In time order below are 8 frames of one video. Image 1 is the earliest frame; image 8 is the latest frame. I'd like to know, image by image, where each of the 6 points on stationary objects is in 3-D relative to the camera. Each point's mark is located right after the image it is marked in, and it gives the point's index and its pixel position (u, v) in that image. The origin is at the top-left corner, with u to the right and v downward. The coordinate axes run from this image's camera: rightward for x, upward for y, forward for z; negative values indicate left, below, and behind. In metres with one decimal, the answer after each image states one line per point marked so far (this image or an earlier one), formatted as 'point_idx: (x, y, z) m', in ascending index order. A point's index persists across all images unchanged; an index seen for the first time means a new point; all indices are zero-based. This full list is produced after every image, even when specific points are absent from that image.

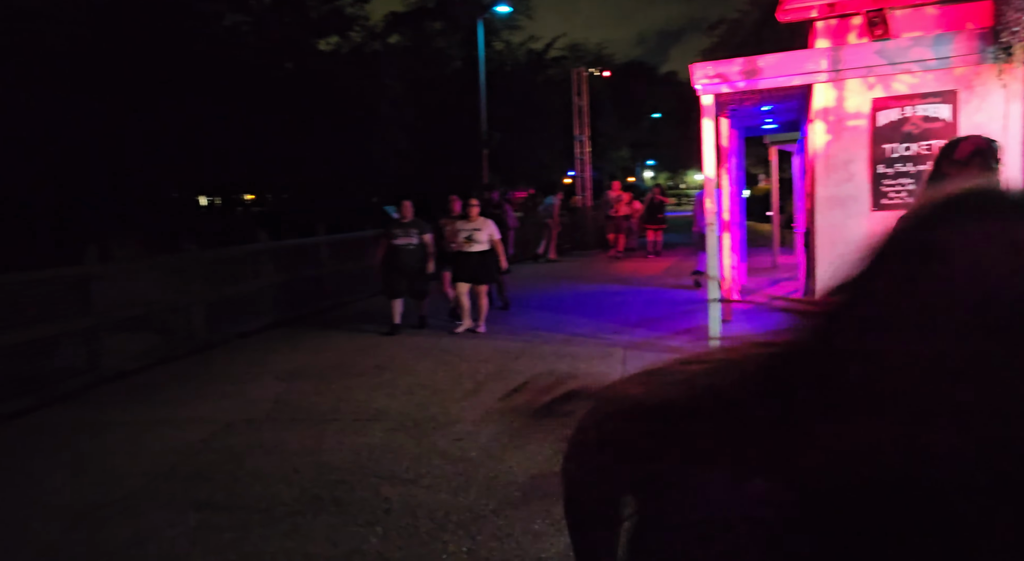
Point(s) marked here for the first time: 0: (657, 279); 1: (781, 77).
0: (+3.0, 0.0, +17.1) m
1: (+2.6, +2.0, +7.9) m
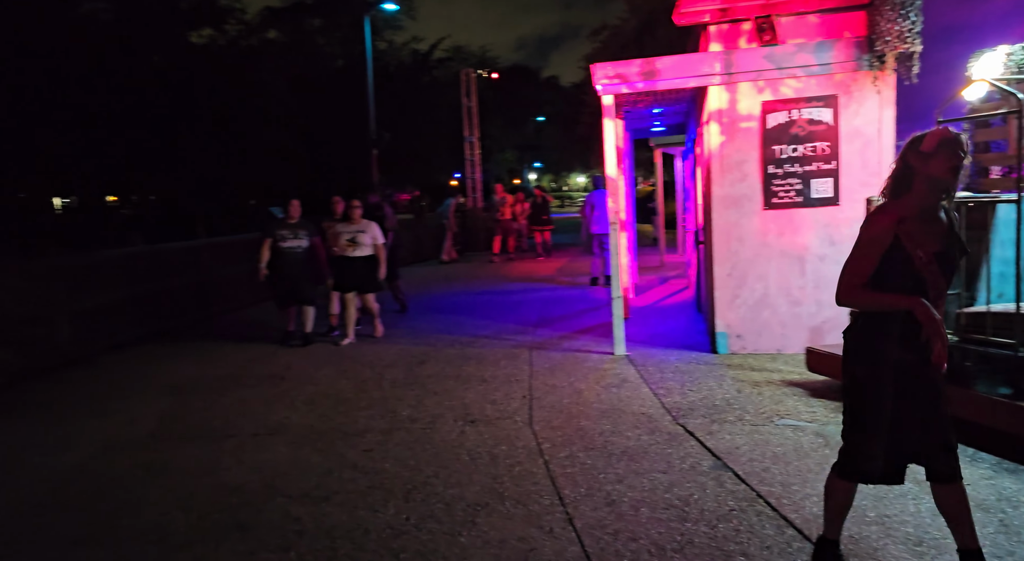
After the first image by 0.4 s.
0: (+0.7, 0.0, +17.2) m
1: (+1.6, +2.0, +8.0) m
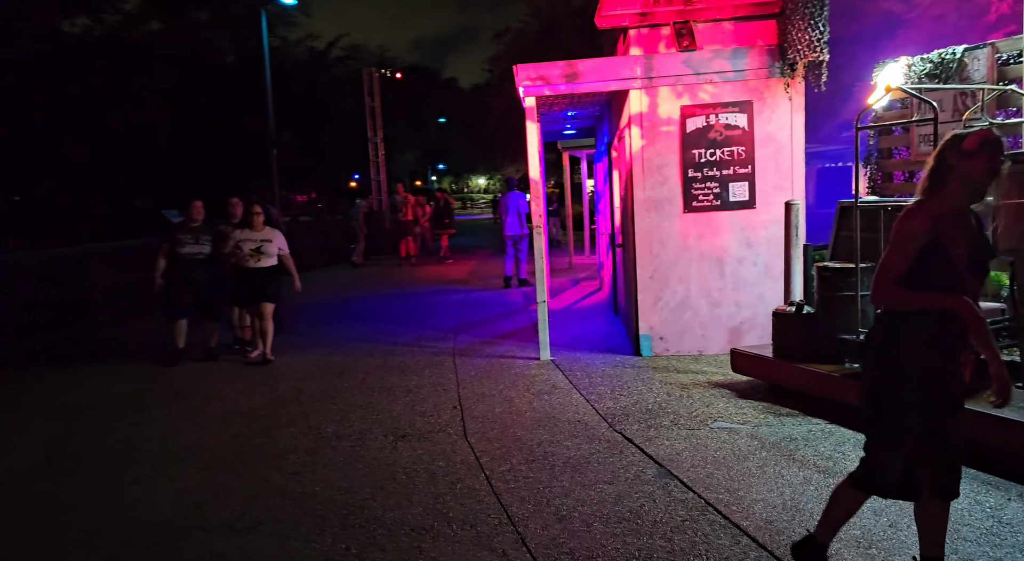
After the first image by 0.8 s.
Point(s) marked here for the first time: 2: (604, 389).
0: (-1.1, -0.1, +17.0) m
1: (+0.9, +2.0, +8.0) m
2: (+0.8, -0.9, +7.0) m
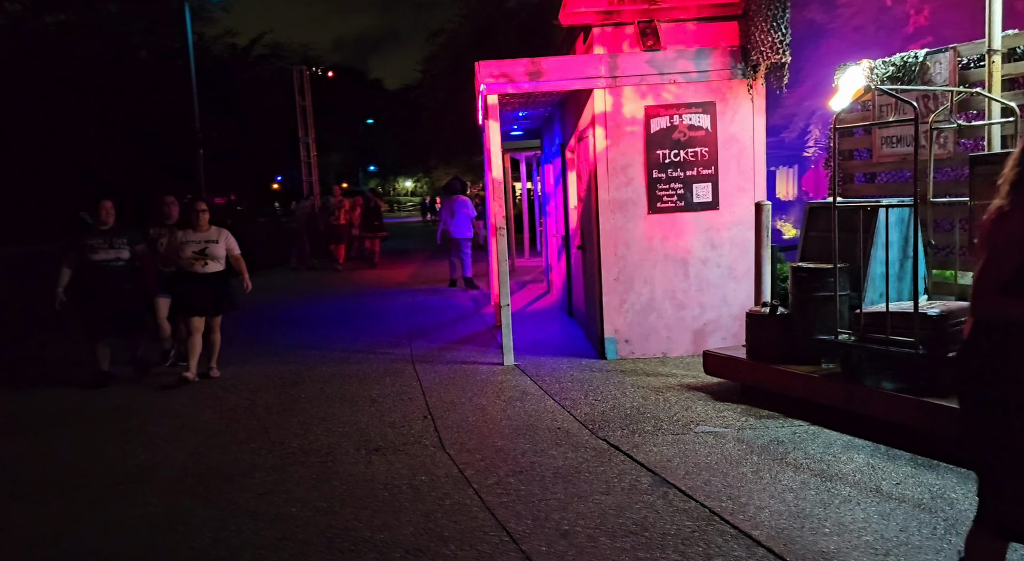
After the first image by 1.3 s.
0: (-2.3, -0.1, +16.7) m
1: (+0.5, +1.9, +7.9) m
2: (+0.6, -1.0, +6.9) m
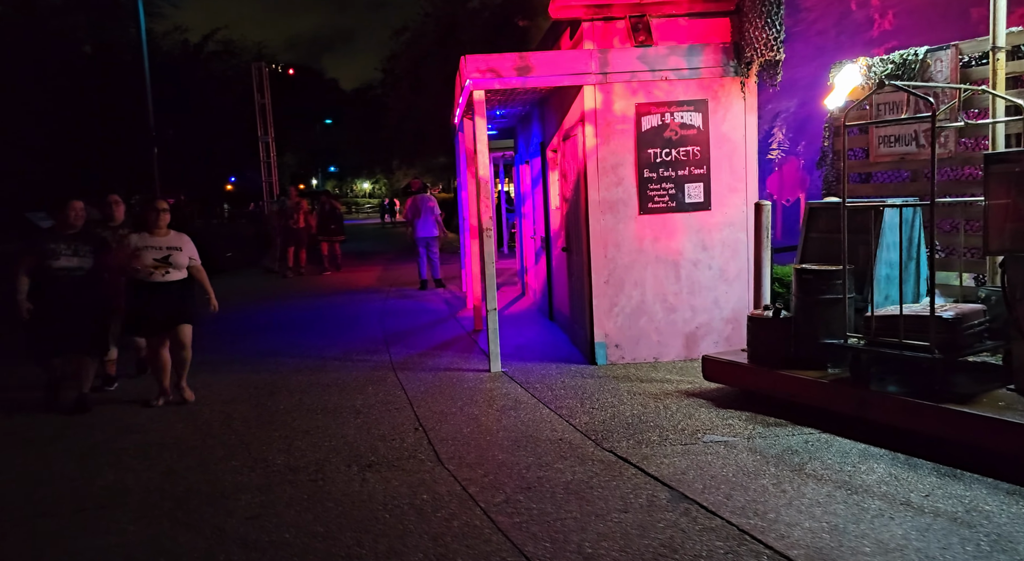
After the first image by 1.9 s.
0: (-2.9, -0.2, +16.2) m
1: (+0.4, +1.9, +7.6) m
2: (+0.5, -1.0, +6.6) m
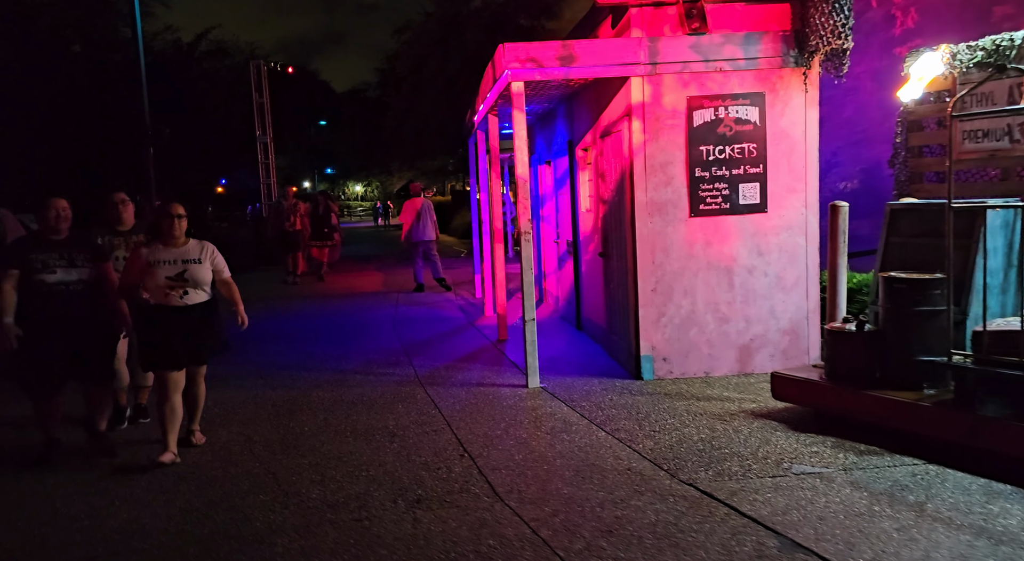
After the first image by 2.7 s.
0: (-2.6, -0.3, +15.6) m
1: (+0.7, +1.8, +7.0) m
2: (+0.9, -1.1, +6.0) m
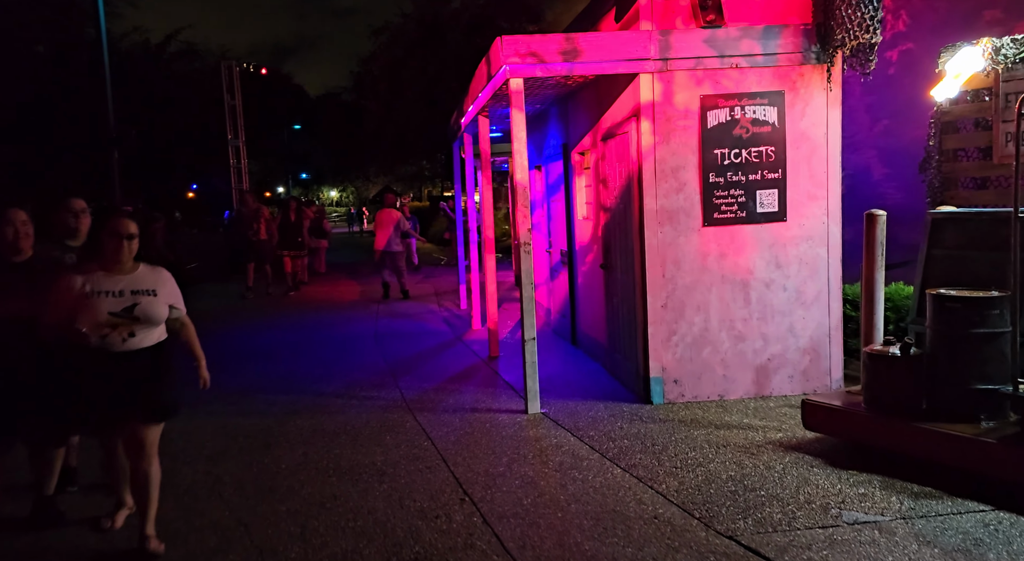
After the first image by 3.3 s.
0: (-2.9, -0.5, +14.8) m
1: (+0.7, +1.7, +6.4) m
2: (+0.9, -1.2, +5.4) m
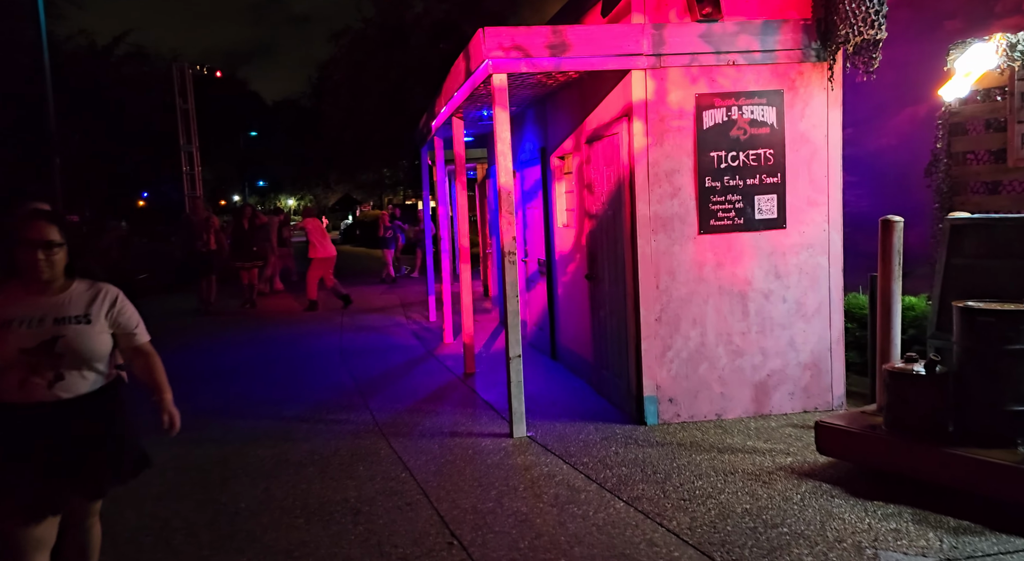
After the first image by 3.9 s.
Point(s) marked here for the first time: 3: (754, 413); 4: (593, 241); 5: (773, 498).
0: (-3.4, -0.7, +14.2) m
1: (+0.6, +1.6, +5.9) m
2: (+0.8, -1.3, +4.9) m
3: (+1.9, -1.0, +6.4) m
4: (+0.7, +0.3, +7.3) m
5: (+1.5, -1.2, +4.6) m
